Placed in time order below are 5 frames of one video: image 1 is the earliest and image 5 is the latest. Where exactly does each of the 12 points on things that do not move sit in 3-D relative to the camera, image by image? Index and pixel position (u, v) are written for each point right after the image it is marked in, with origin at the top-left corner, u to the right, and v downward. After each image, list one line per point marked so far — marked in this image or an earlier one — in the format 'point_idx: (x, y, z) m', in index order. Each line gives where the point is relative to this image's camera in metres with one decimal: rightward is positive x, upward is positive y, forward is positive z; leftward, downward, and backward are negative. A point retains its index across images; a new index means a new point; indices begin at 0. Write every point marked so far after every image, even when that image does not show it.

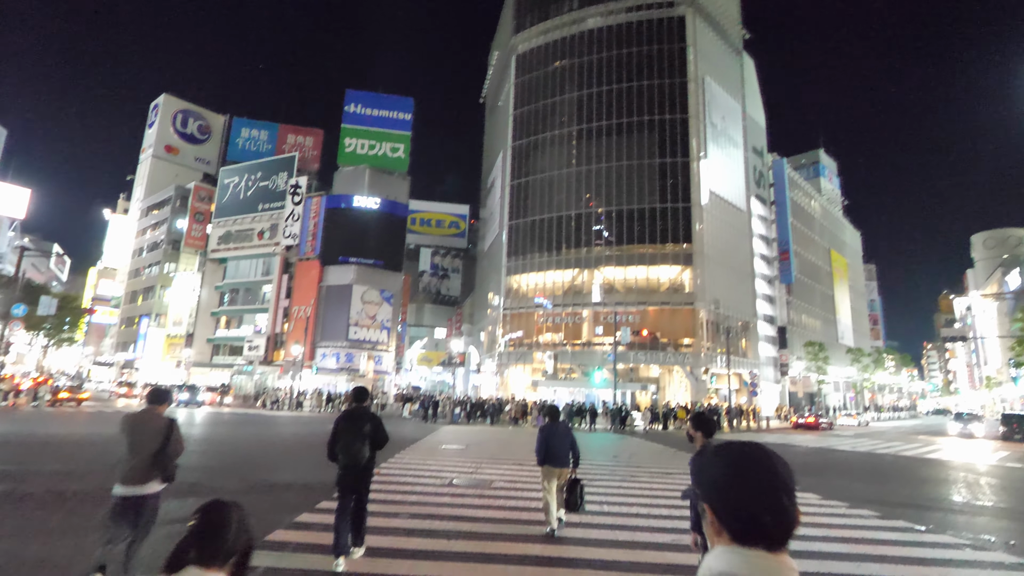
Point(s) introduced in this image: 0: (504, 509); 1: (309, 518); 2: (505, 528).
0: (-0.2, -3.9, +9.4) m
1: (-3.1, -3.5, +8.2) m
2: (-0.1, -3.6, +7.9) m
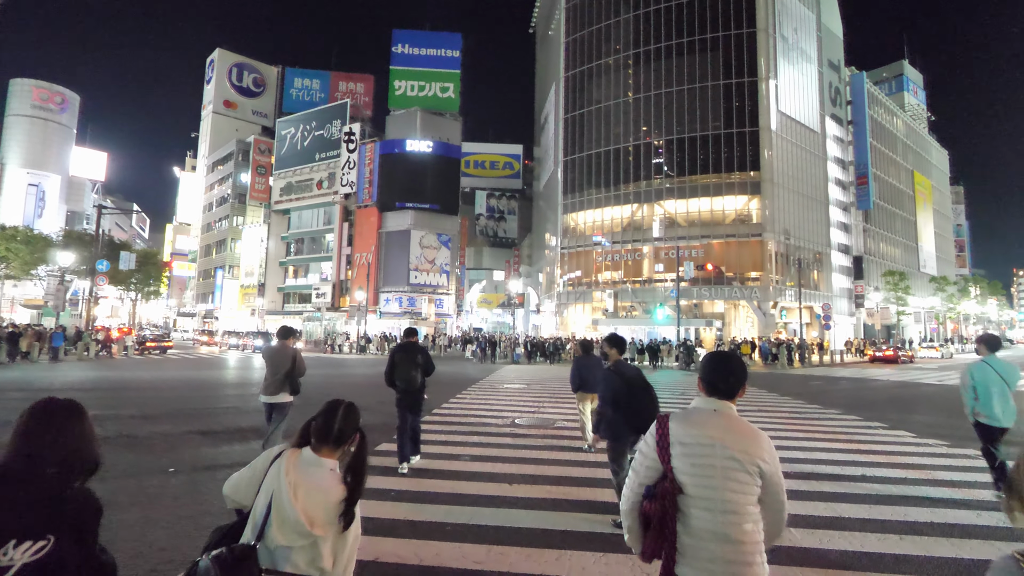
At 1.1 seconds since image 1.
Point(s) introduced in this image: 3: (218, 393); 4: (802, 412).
0: (+1.0, -2.8, +9.3) m
1: (-2.0, -2.6, +8.5) m
2: (+0.9, -2.7, +7.9) m
3: (-9.6, -3.4, +17.9) m
4: (+7.5, -3.2, +14.2) m
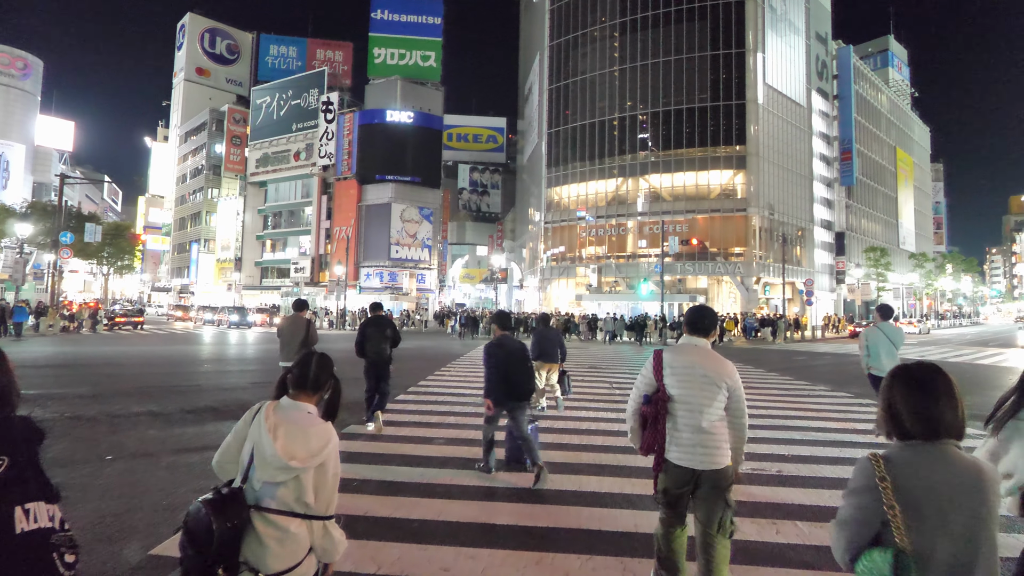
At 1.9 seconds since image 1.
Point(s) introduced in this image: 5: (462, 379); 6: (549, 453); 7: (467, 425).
0: (+0.7, -2.3, +9.0) m
1: (-2.3, -2.2, +8.0) m
2: (+0.6, -2.3, +7.5) m
3: (-10.1, -2.6, +17.2) m
4: (+7.0, -2.5, +14.0) m
5: (-1.4, -2.5, +15.5) m
6: (+0.6, -2.3, +7.6) m
7: (-0.8, -2.3, +9.3) m
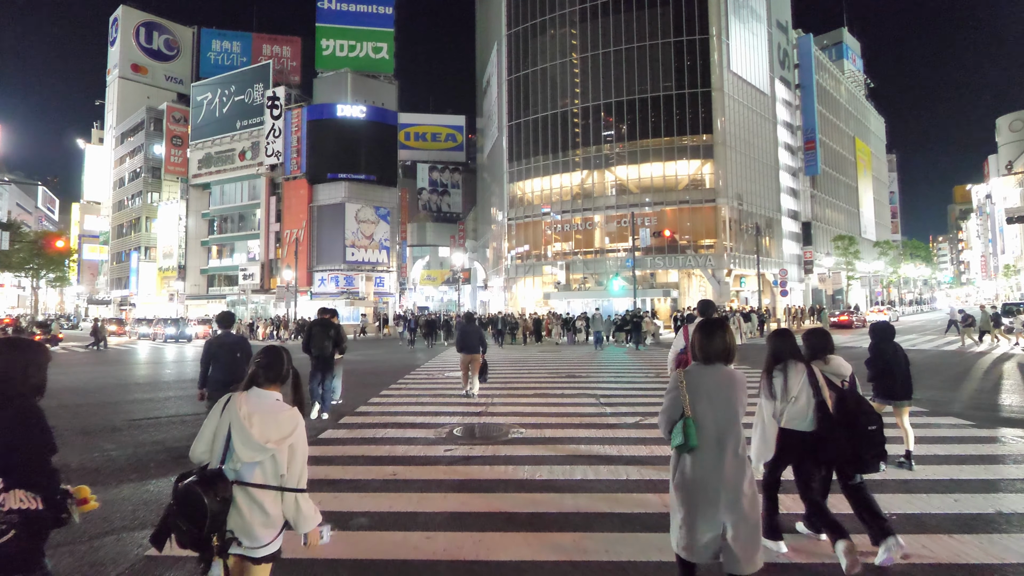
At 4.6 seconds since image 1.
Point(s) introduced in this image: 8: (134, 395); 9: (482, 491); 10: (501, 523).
0: (+0.1, -2.3, +6.9) m
1: (-2.9, -2.2, +5.8) m
2: (+0.1, -2.2, +5.4) m
3: (-11.2, -2.9, +14.5) m
4: (+6.1, -2.3, +12.4) m
5: (-2.4, -2.6, +13.3) m
6: (+0.1, -2.2, +5.6) m
7: (-1.4, -2.3, +7.1) m
8: (-10.4, -2.9, +15.2) m
9: (-0.5, -2.3, +7.0) m
10: (-0.2, -2.2, +6.0) m
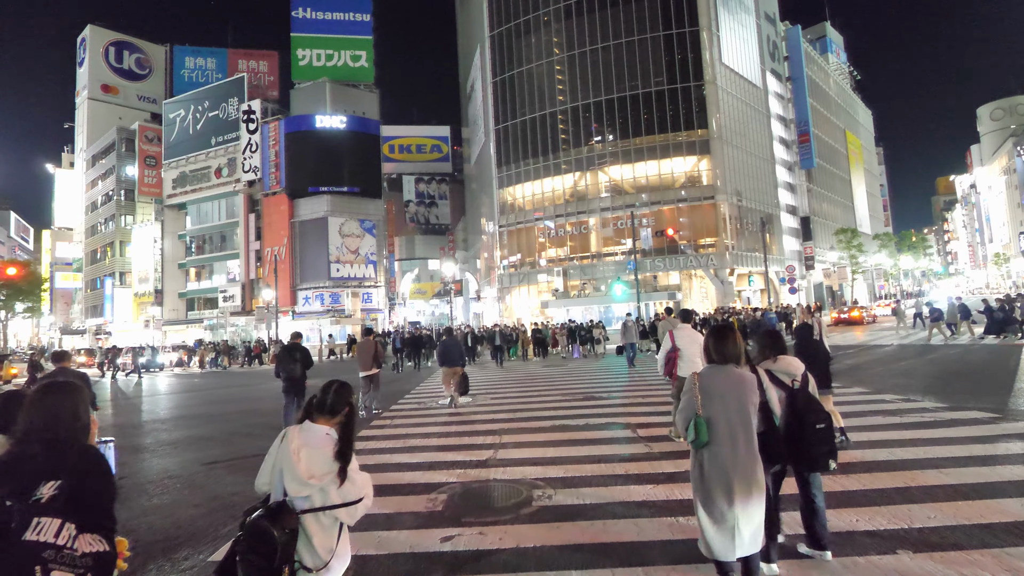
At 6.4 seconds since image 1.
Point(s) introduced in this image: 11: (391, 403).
0: (+0.3, -2.3, +5.0) m
1: (-2.6, -2.4, +3.8) m
2: (+0.3, -2.2, +3.5) m
3: (-11.0, -3.6, +12.4) m
4: (+6.3, -2.2, +10.6) m
5: (-2.2, -2.9, +11.3) m
6: (+0.3, -2.2, +3.7) m
7: (-1.1, -2.4, +5.2) m
8: (-10.2, -3.6, +13.1) m
9: (-0.3, -2.3, +5.1) m
10: (0.0, -2.3, +4.1) m
11: (-3.3, -3.0, +14.9) m
